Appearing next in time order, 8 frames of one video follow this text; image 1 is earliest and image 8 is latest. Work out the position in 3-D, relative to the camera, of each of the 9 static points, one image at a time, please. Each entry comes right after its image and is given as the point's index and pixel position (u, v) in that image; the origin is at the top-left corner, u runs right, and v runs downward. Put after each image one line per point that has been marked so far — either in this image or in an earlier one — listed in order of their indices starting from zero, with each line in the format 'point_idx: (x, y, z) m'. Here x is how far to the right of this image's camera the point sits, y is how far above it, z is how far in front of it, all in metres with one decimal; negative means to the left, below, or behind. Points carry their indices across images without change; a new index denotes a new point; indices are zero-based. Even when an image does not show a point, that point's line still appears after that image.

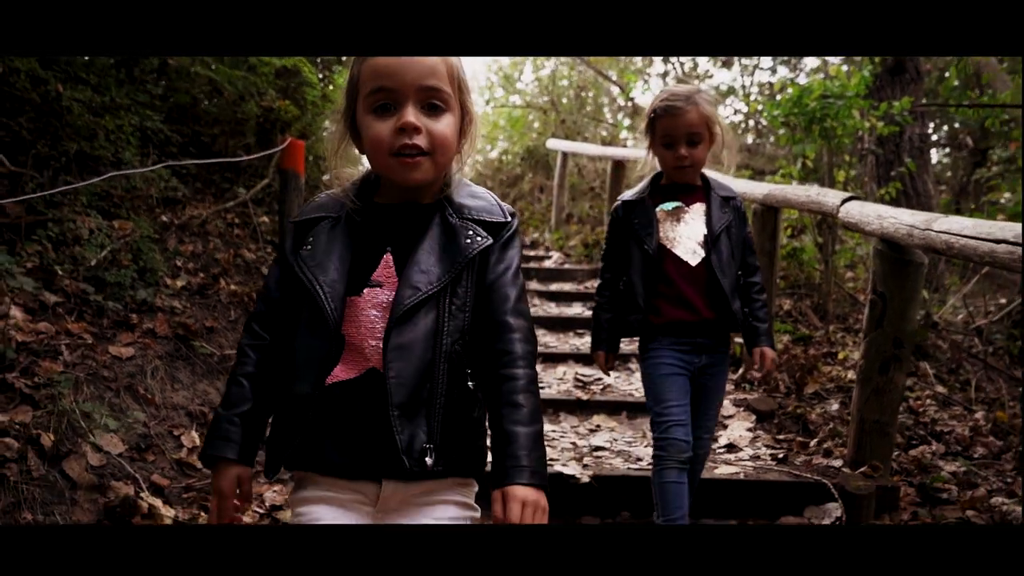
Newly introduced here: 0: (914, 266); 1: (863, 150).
0: (+1.4, +0.1, +3.1) m
1: (+2.7, +1.0, +6.5) m
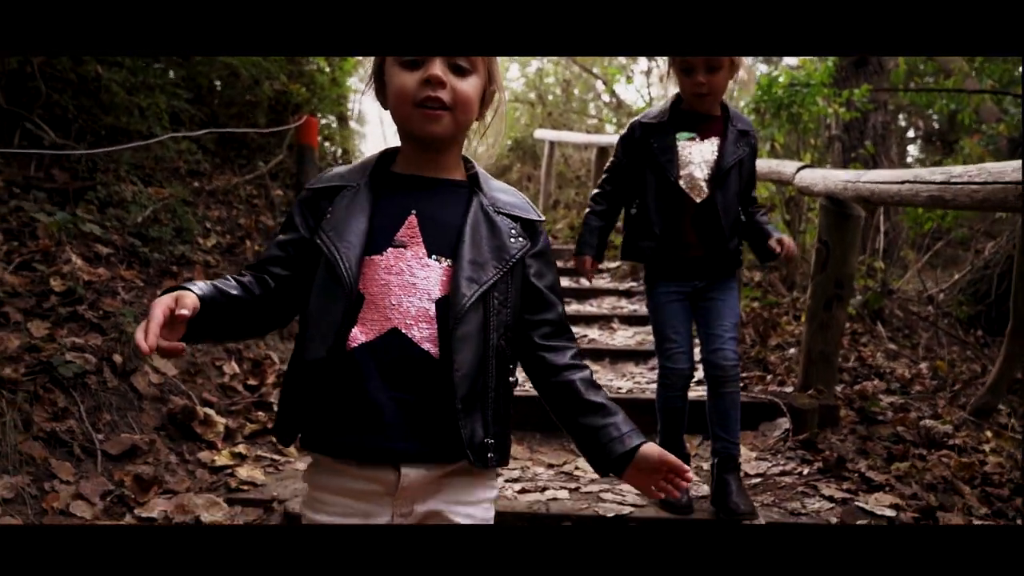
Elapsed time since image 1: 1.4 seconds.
0: (+1.4, +0.3, +3.6) m
1: (+2.6, +1.2, +7.1) m
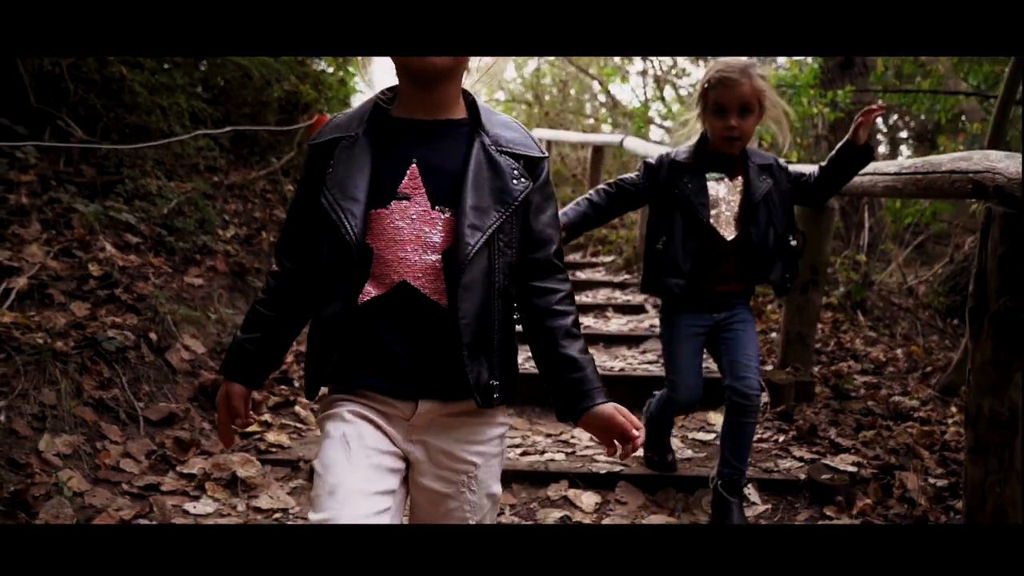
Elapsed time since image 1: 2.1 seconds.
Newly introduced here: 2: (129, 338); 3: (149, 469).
0: (+1.4, +0.4, +3.9) m
1: (+2.6, +1.3, +7.4) m
2: (-1.5, -0.2, +3.4) m
3: (-1.2, -0.6, +2.9) m
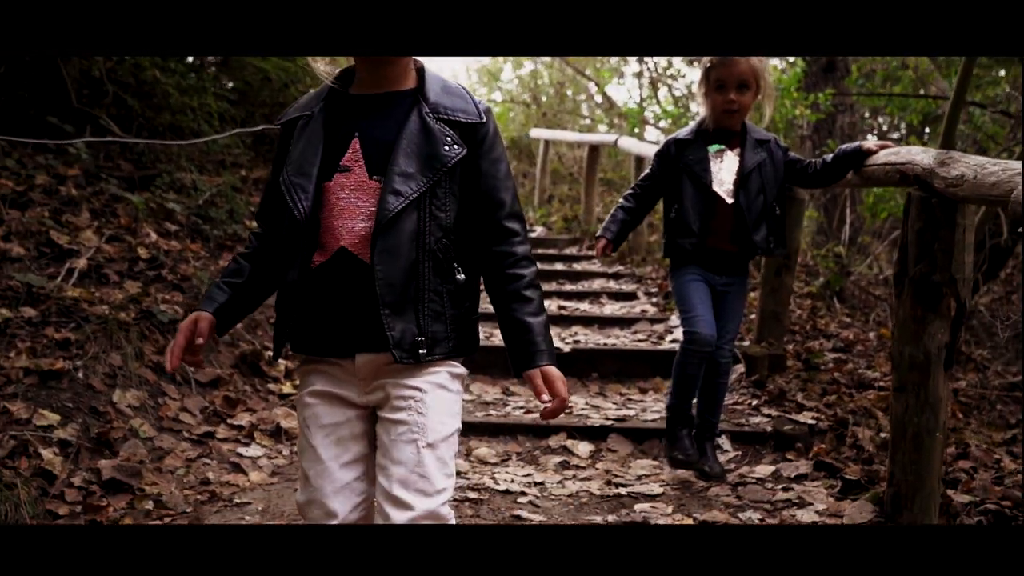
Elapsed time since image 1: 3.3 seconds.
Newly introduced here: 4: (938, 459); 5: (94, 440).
0: (+1.4, +0.4, +4.4) m
1: (+2.6, +1.4, +7.9) m
2: (-1.5, -0.1, +3.9) m
3: (-1.2, -0.5, +3.3) m
4: (+1.2, -0.5, +2.4) m
5: (-1.4, -0.5, +2.9) m
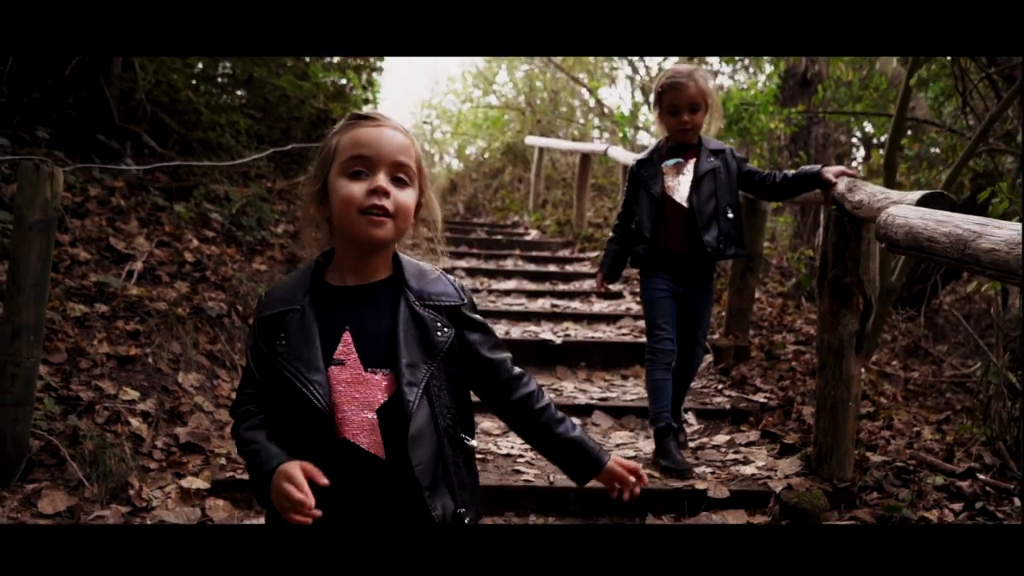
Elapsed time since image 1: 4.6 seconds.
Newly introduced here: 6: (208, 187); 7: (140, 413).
0: (+1.4, +0.4, +5.0) m
1: (+2.6, +1.4, +8.5) m
2: (-1.5, -0.1, +4.5) m
3: (-1.2, -0.5, +4.0) m
4: (+1.2, -0.5, +3.0) m
5: (-1.4, -0.5, +3.5) m
6: (-2.0, +0.7, +5.7) m
7: (-1.4, -0.5, +3.4) m
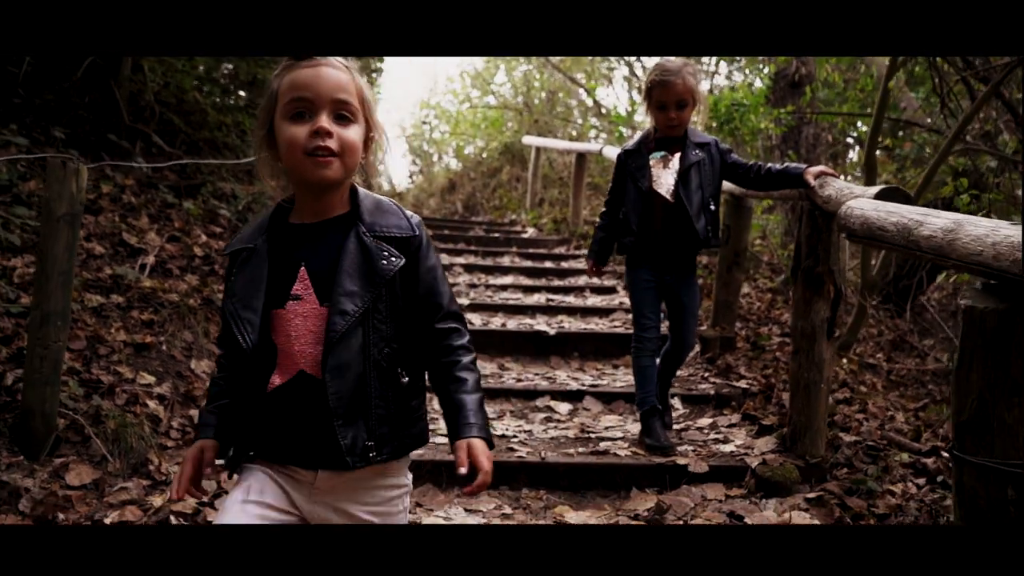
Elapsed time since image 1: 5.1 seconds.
0: (+1.4, +0.5, +5.2) m
1: (+2.6, +1.4, +8.7) m
2: (-1.5, -0.1, +4.7) m
3: (-1.2, -0.5, +4.2) m
4: (+1.2, -0.4, +3.2) m
5: (-1.4, -0.5, +3.7) m
6: (-2.0, +0.7, +6.0) m
7: (-1.5, -0.4, +3.6) m
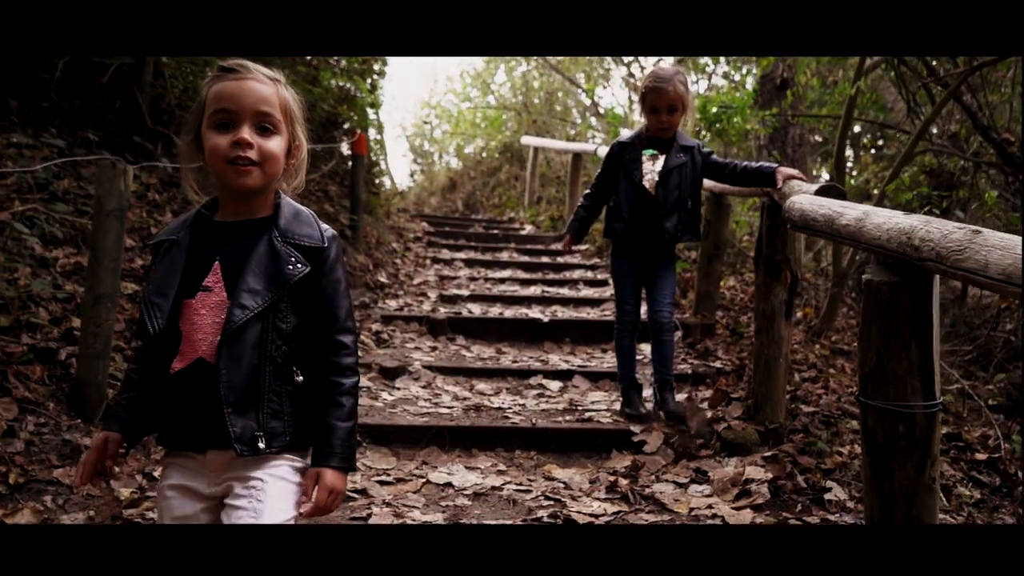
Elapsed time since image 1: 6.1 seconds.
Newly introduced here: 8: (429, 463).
0: (+1.4, +0.5, +5.7) m
1: (+2.5, +1.5, +9.1) m
2: (-1.5, 0.0, +5.1) m
3: (-1.2, -0.4, +4.6) m
4: (+1.1, -0.4, +3.7) m
5: (-1.4, -0.4, +4.2) m
6: (-2.0, +0.8, +6.4) m
7: (-1.5, -0.4, +4.0) m
8: (-0.3, -0.7, +3.5) m
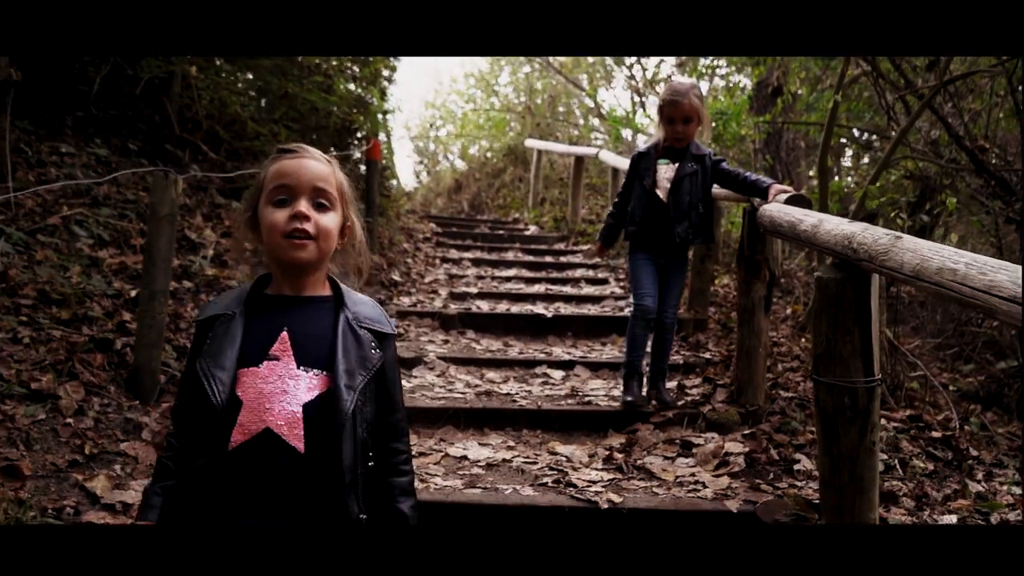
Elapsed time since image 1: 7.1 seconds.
0: (+1.4, +0.6, +6.1) m
1: (+2.6, +1.5, +9.6) m
2: (-1.5, 0.0, +5.6) m
3: (-1.2, -0.4, +5.0) m
4: (+1.2, -0.4, +4.1) m
5: (-1.4, -0.4, +4.6) m
6: (-2.0, +0.8, +6.8) m
7: (-1.4, -0.4, +4.5) m
8: (-0.3, -0.7, +3.9) m
